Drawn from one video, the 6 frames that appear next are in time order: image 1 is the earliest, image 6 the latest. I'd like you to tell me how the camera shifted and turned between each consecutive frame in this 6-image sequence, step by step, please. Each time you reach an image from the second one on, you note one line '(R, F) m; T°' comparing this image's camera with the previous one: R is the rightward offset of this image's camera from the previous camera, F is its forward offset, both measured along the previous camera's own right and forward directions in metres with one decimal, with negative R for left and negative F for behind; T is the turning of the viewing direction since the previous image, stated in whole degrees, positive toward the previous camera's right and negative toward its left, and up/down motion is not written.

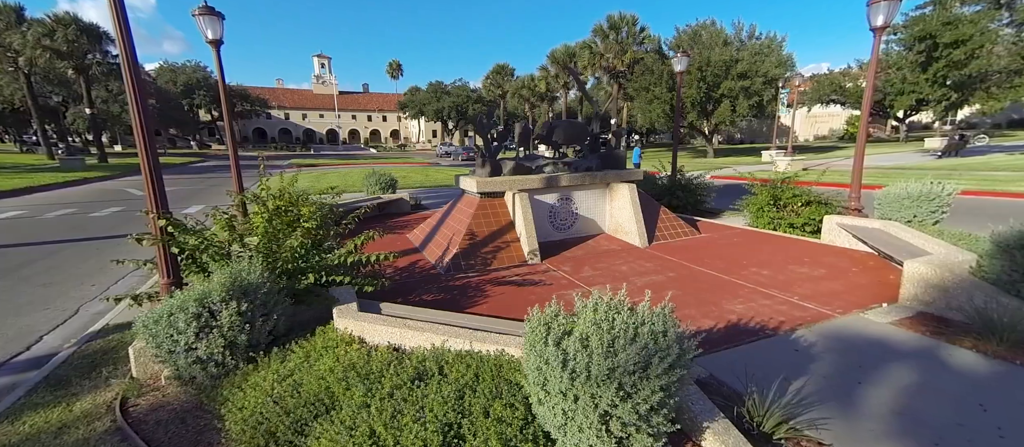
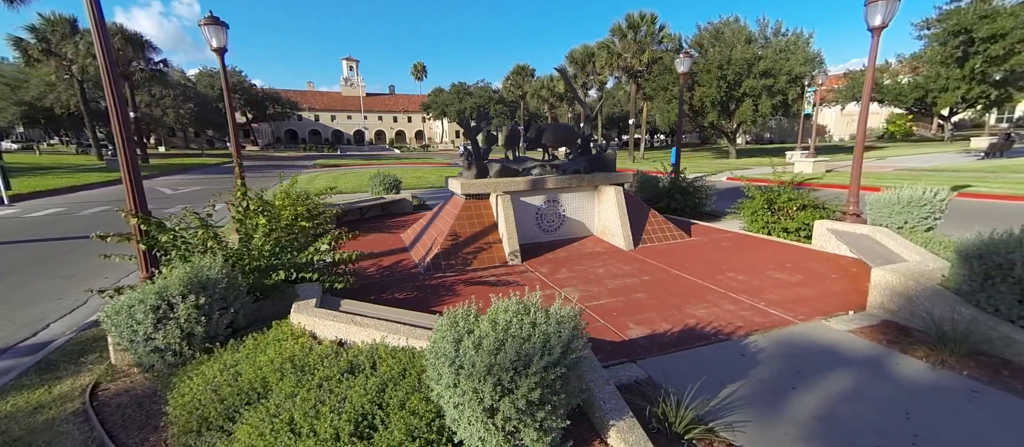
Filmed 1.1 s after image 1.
(+0.7, -0.1) m; -4°
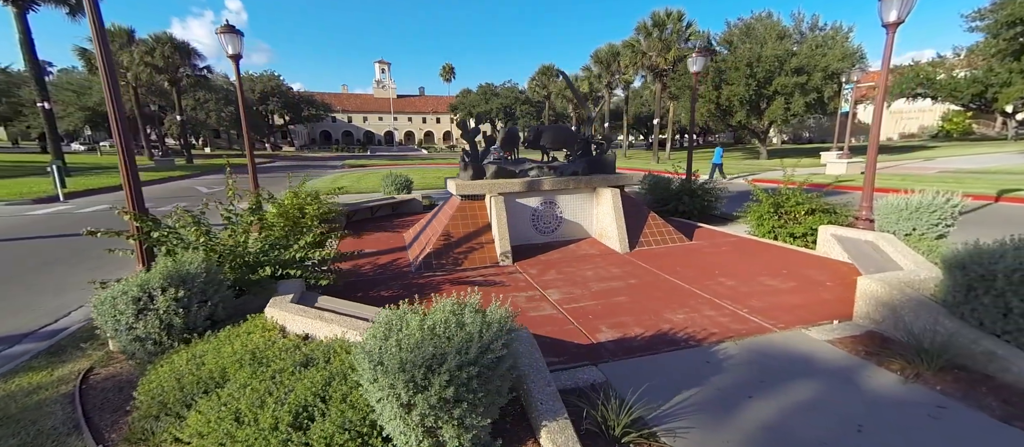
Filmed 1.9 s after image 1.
(+0.6, 0.0) m; -4°
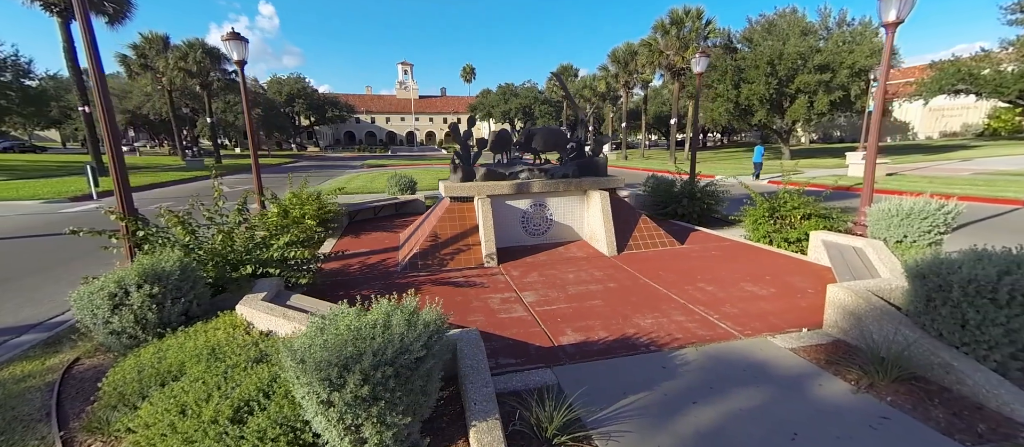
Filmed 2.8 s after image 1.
(+0.6, -0.1) m; -3°
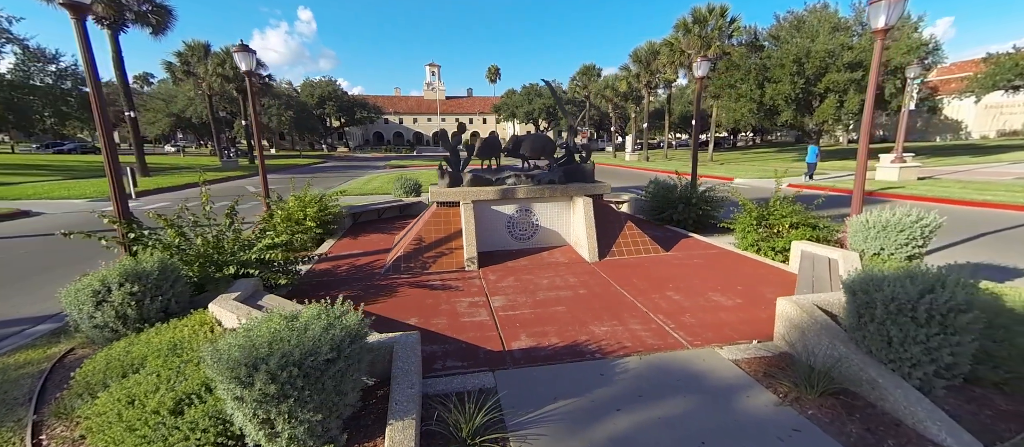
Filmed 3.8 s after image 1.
(+0.8, -0.1) m; -4°
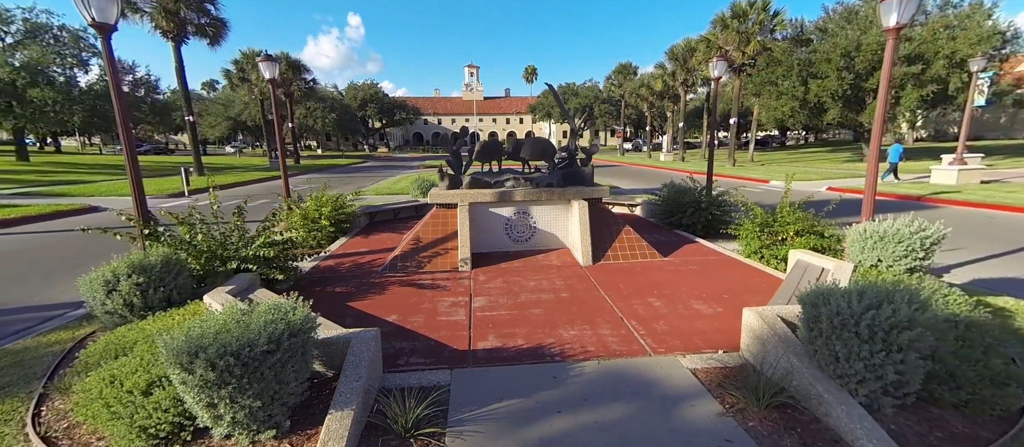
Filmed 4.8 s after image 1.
(+0.8, -0.1) m; -6°
